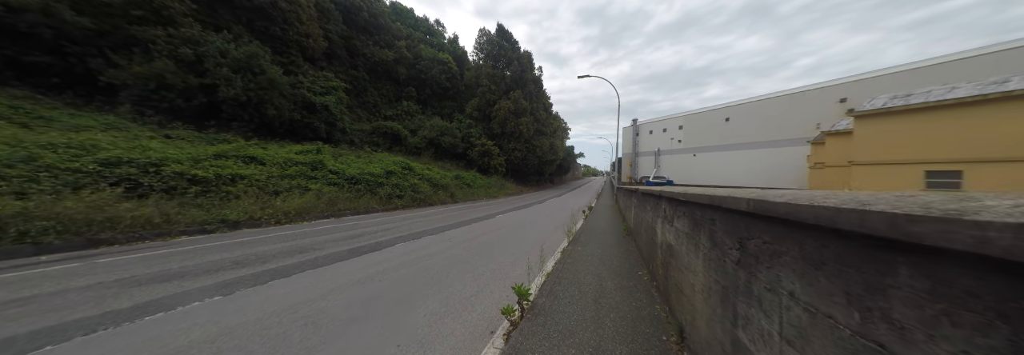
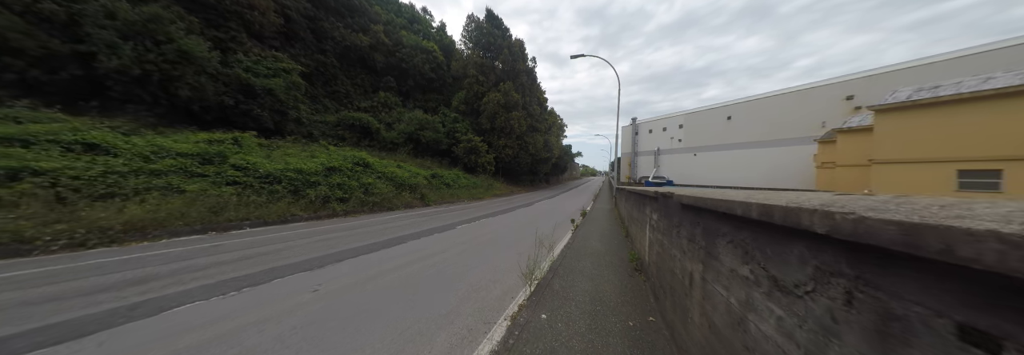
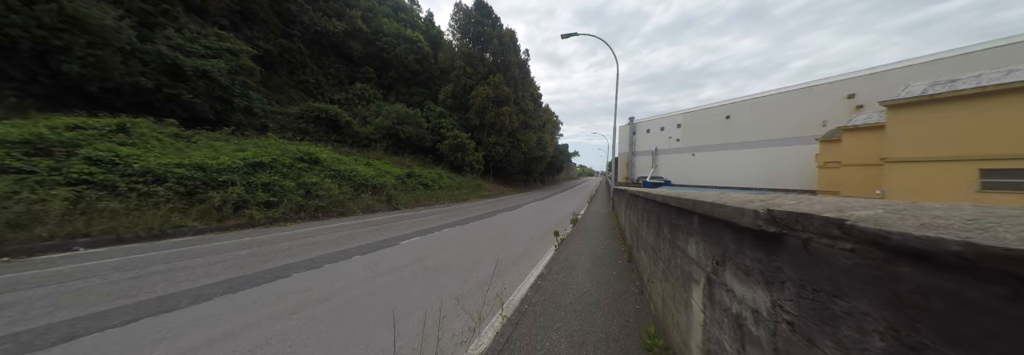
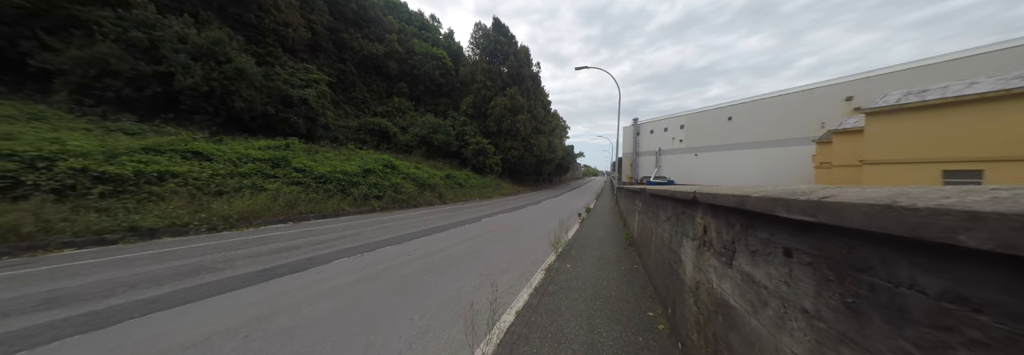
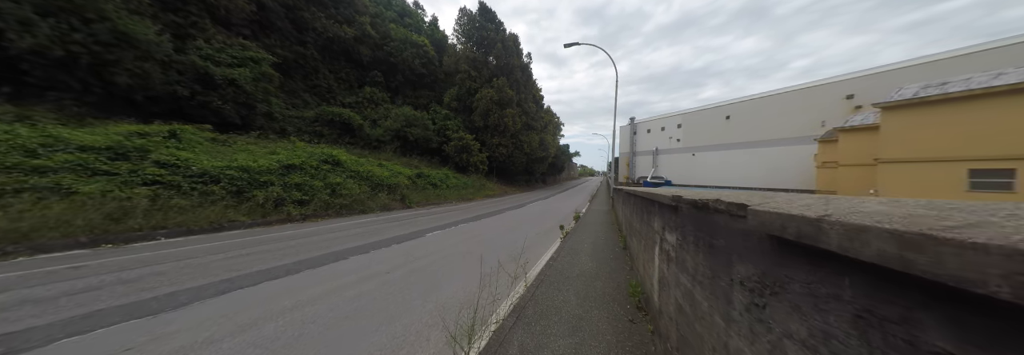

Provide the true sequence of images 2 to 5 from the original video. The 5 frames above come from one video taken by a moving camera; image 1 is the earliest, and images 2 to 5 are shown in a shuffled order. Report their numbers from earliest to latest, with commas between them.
4, 2, 5, 3
